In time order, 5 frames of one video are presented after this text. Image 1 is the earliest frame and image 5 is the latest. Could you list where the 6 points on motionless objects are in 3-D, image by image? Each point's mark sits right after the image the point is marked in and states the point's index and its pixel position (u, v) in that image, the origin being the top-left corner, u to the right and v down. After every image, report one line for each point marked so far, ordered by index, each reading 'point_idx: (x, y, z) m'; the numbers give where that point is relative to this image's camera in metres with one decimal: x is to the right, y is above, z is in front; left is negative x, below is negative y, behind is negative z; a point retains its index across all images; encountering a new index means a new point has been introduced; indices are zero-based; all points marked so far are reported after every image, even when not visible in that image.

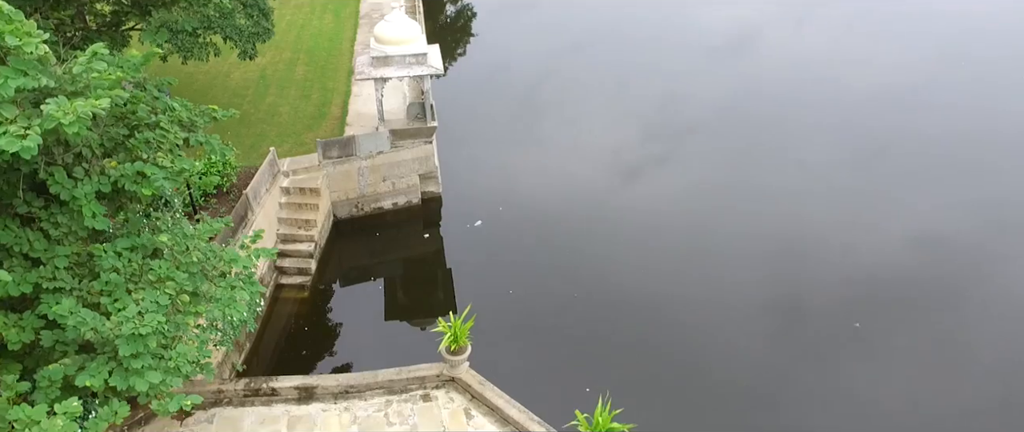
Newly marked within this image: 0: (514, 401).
0: (0.0, -2.3, +8.7) m
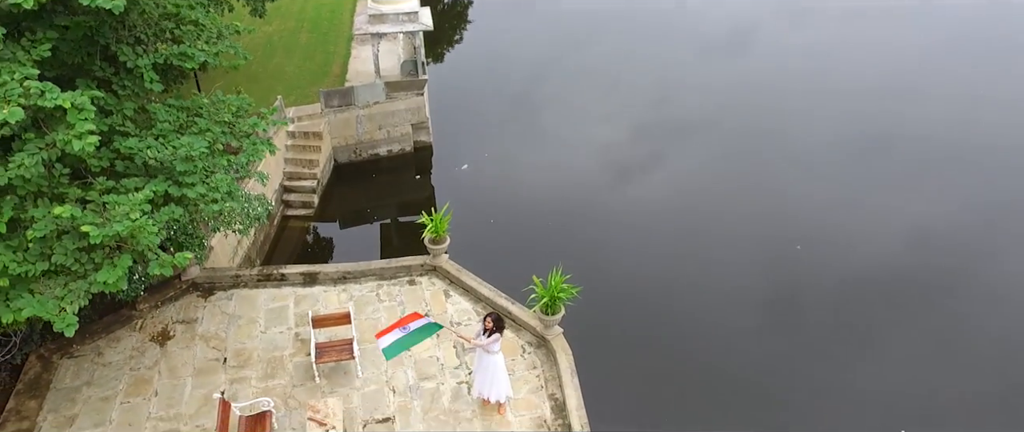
0: (-0.4, -1.0, +10.3) m
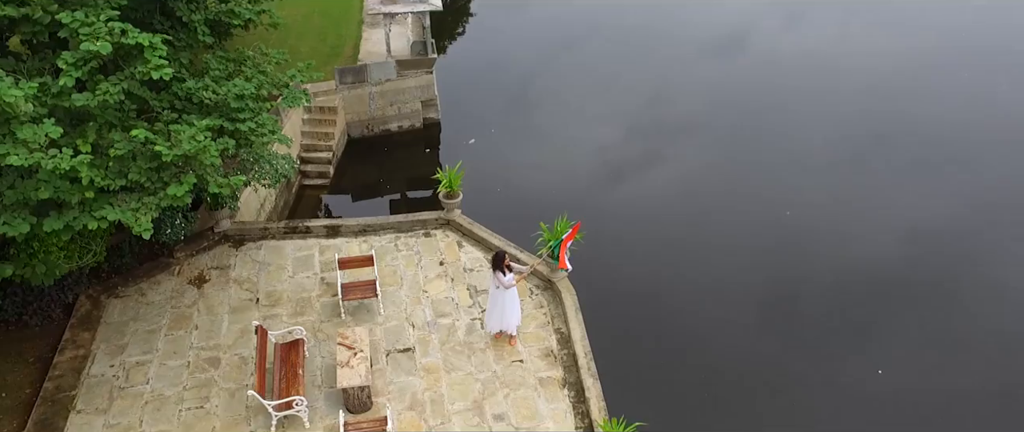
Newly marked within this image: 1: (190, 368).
0: (-0.3, -0.3, +11.2) m
1: (-4.1, -2.0, +9.0) m
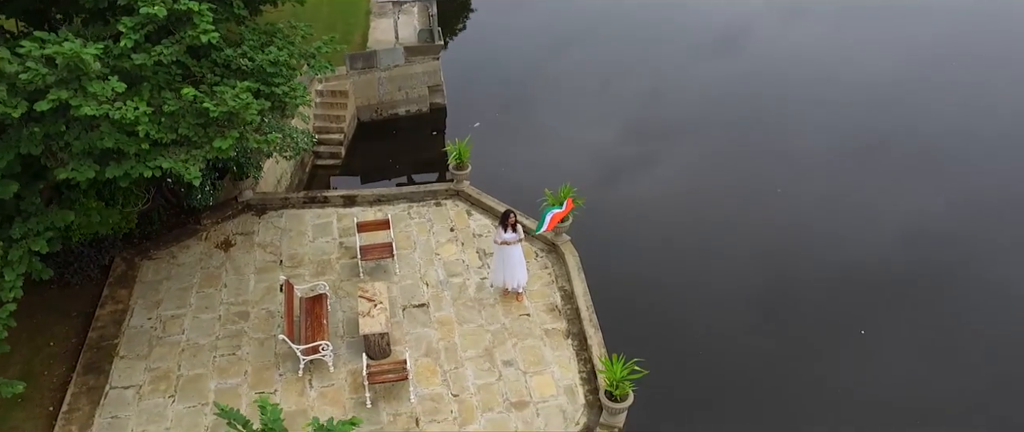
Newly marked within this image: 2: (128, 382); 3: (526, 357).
0: (-0.2, +0.2, +11.9) m
1: (-4.0, -1.5, +9.7) m
2: (-4.8, -2.1, +8.8) m
3: (+0.2, -1.9, +9.3) m
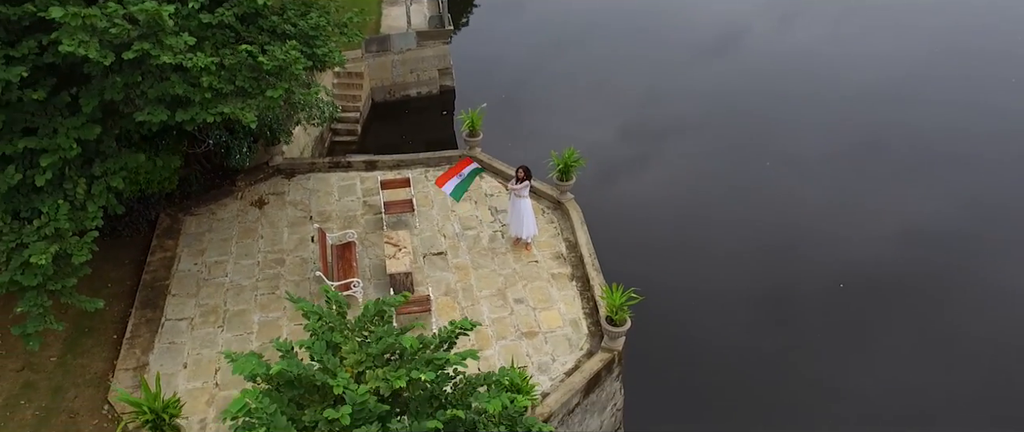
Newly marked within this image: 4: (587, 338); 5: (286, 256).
0: (0.0, +0.9, +13.0) m
1: (-3.9, -0.8, +10.8) m
2: (-4.7, -1.4, +9.8) m
3: (+0.3, -1.2, +10.4) m
4: (+1.0, -1.7, +9.7) m
5: (-3.6, -0.6, +11.0) m
